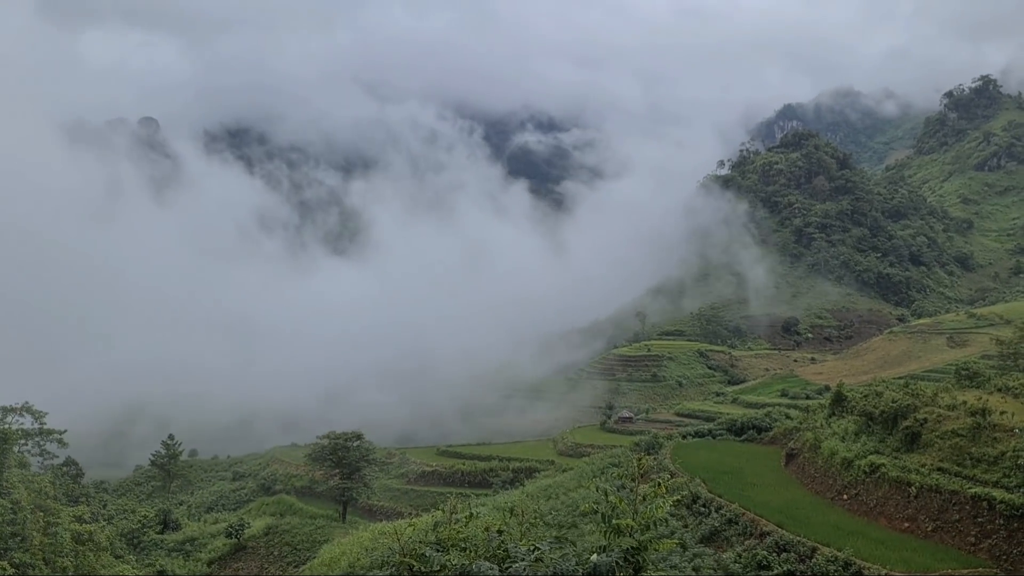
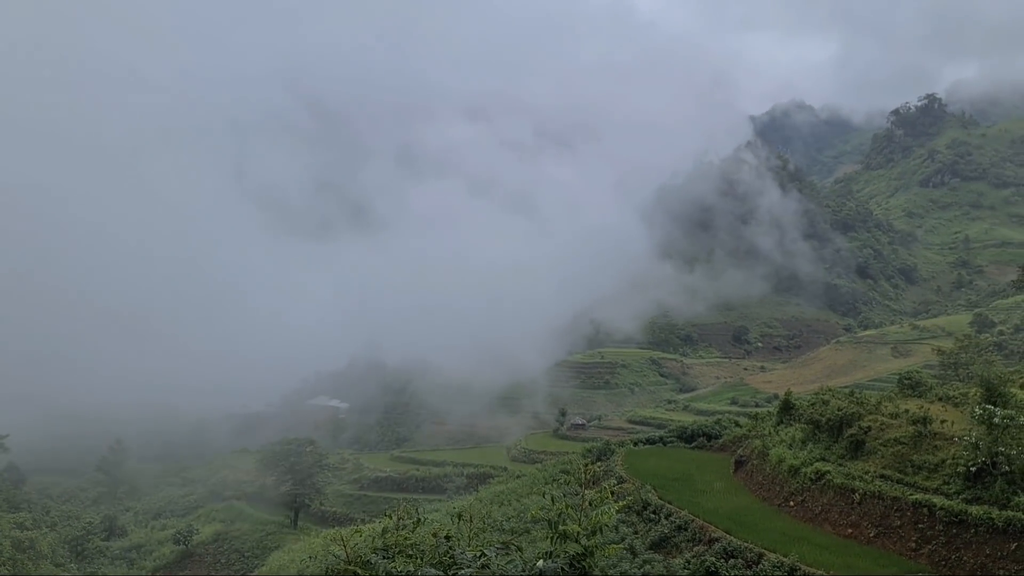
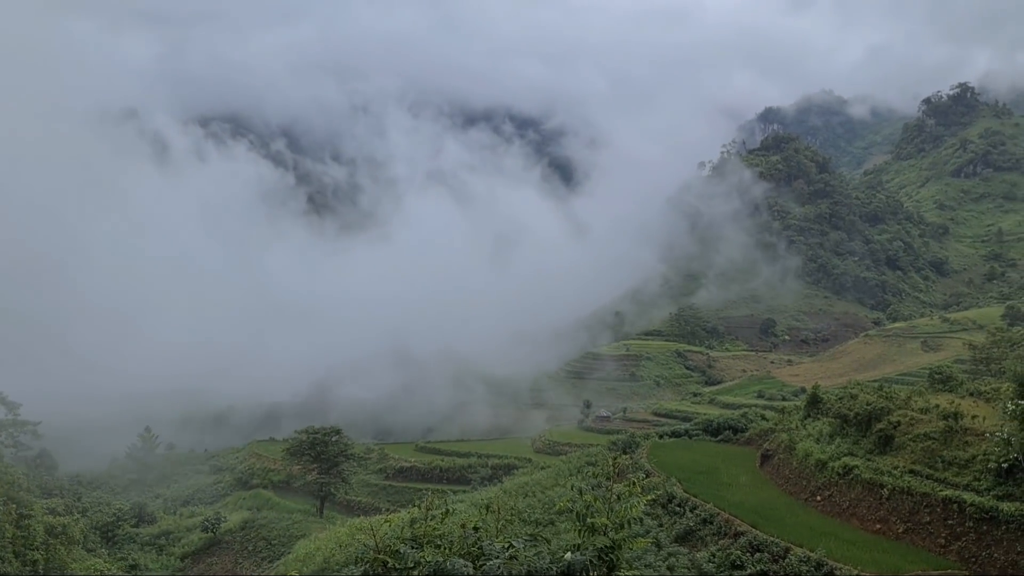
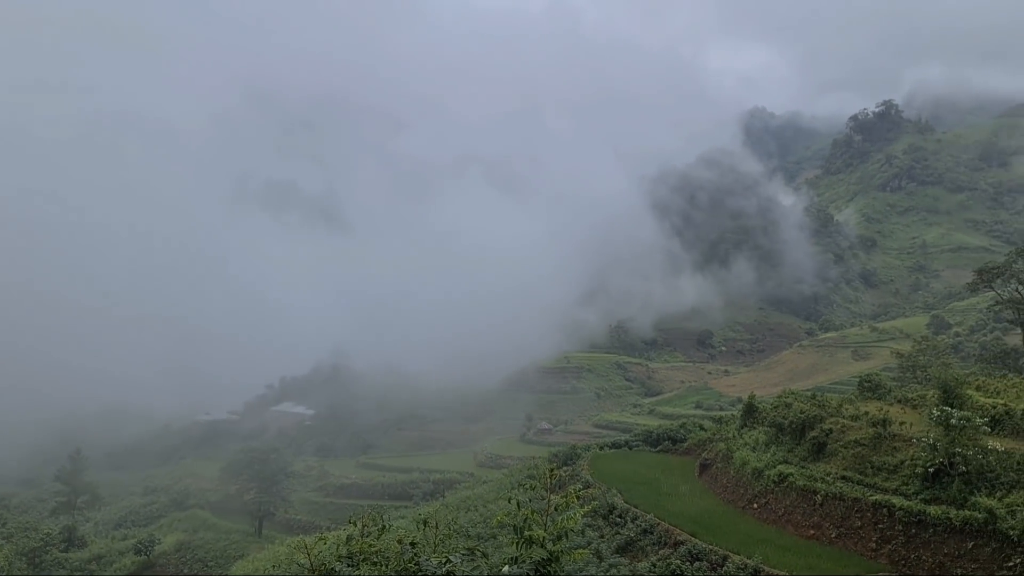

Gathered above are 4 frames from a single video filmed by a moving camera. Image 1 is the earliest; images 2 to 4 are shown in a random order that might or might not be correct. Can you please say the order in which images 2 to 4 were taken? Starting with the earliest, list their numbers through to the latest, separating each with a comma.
3, 2, 4
